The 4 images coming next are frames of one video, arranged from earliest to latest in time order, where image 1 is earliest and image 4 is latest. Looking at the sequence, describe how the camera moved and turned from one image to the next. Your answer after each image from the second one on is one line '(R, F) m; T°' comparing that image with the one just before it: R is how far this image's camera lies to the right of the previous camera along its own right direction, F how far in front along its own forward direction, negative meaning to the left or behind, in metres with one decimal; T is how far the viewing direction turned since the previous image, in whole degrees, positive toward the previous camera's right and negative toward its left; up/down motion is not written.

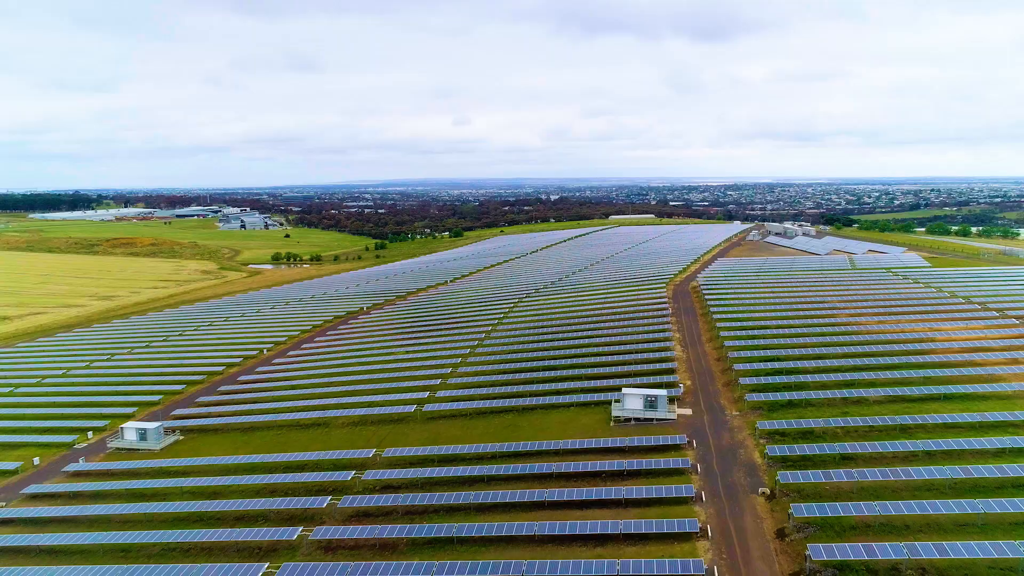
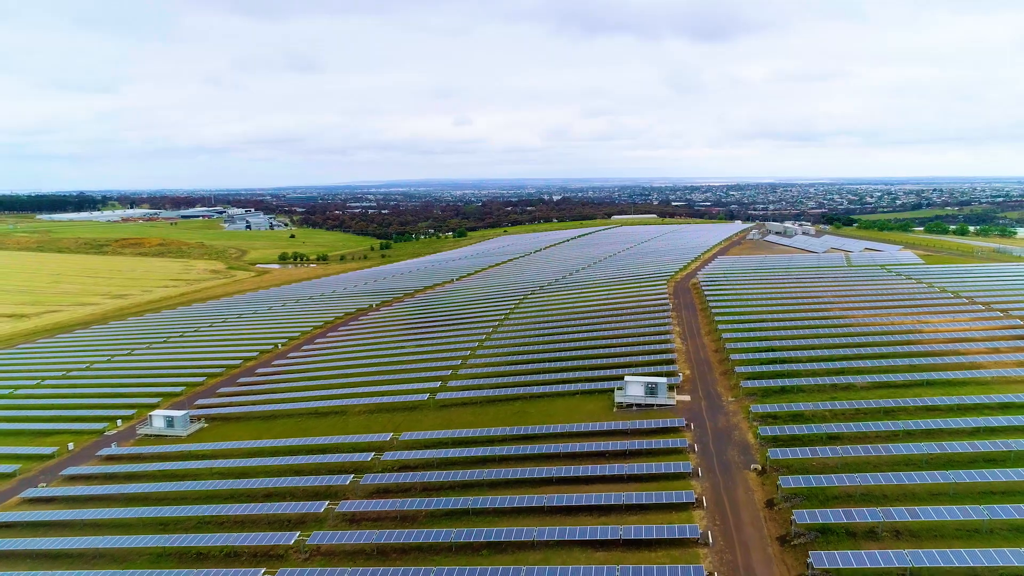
(-0.4, -1.9) m; 0°
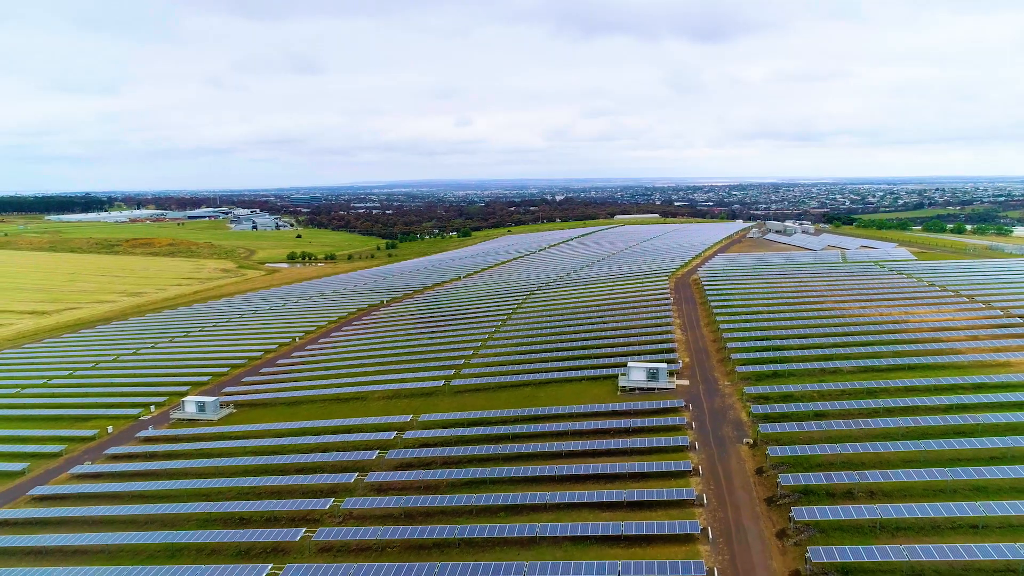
(-0.6, -2.4) m; 0°
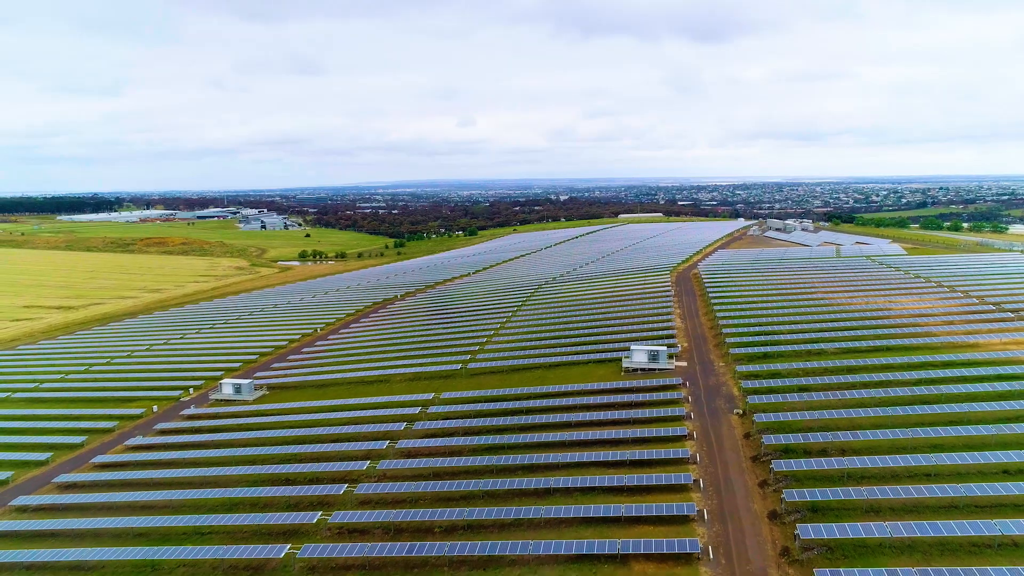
(-0.7, -3.2) m; 0°
